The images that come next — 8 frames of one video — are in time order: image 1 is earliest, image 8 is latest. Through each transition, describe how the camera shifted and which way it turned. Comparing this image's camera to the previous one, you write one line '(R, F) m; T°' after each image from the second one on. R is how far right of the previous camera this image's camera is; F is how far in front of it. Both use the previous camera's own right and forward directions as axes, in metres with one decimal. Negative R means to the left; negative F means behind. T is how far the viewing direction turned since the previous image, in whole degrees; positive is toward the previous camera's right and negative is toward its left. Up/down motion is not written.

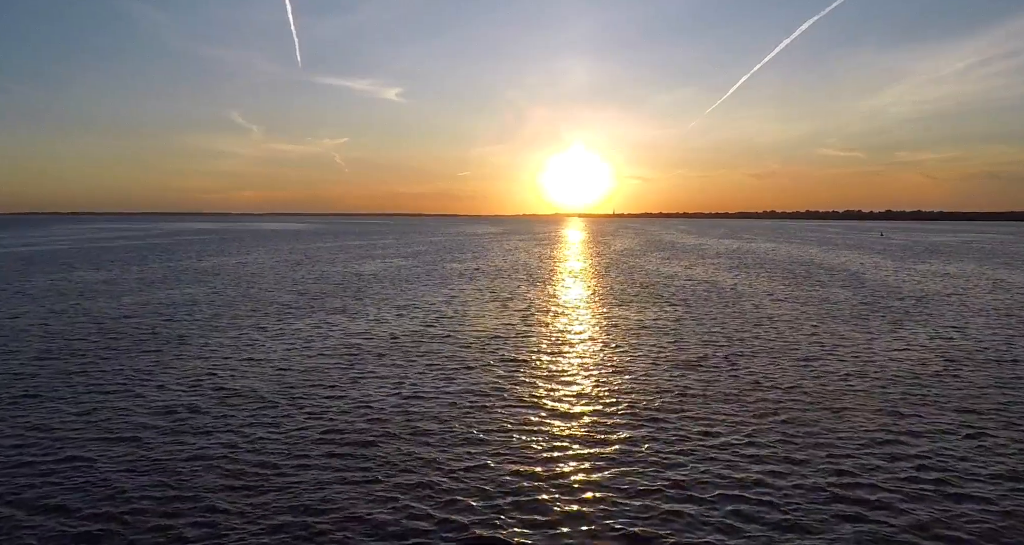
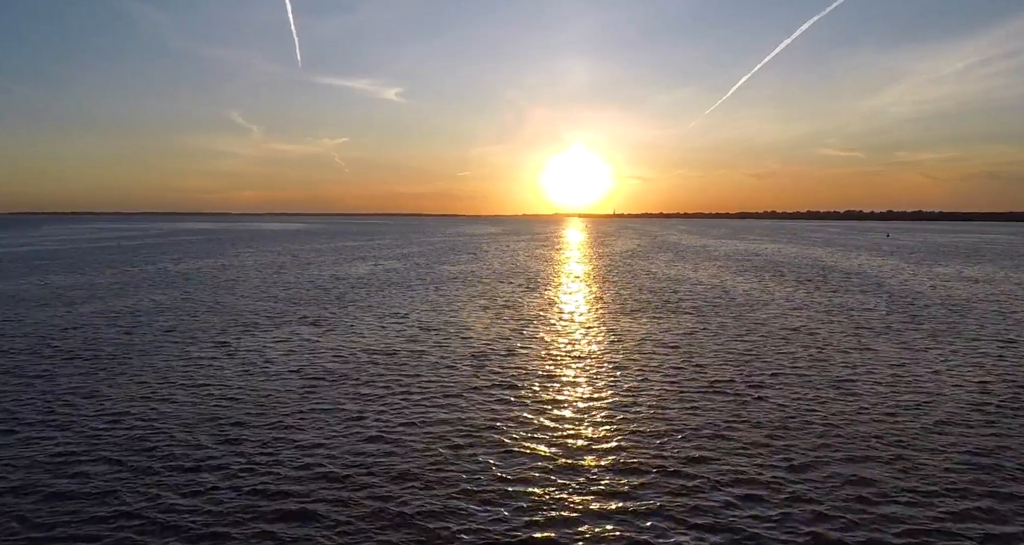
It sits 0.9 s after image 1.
(+0.2, +2.7) m; 0°
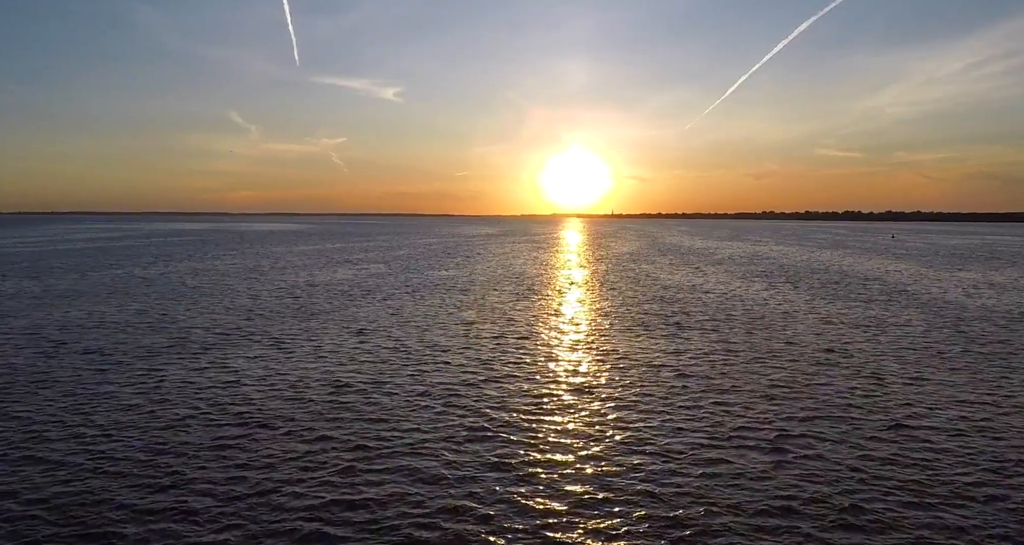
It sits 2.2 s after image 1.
(+0.4, +3.7) m; 0°
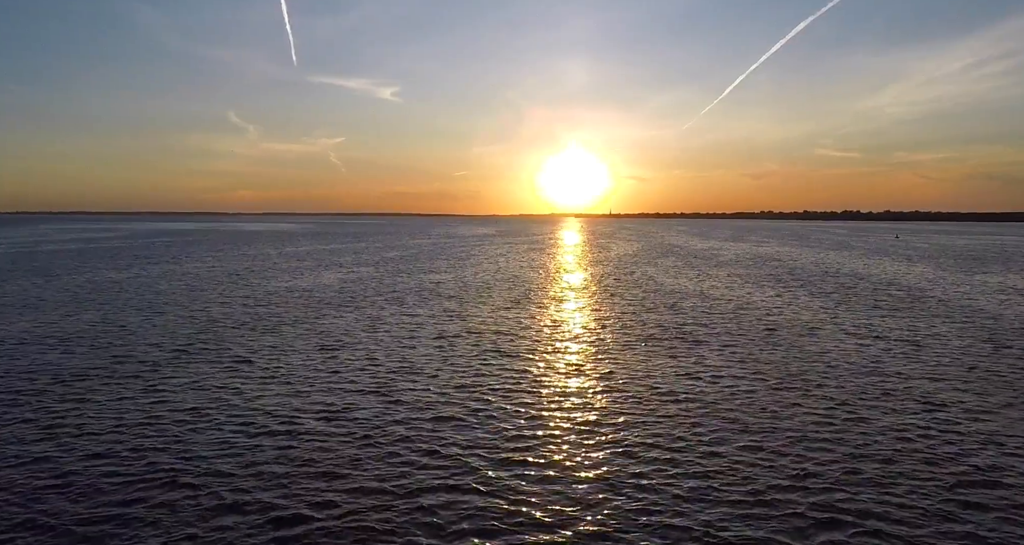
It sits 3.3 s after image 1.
(+0.2, +2.8) m; 0°
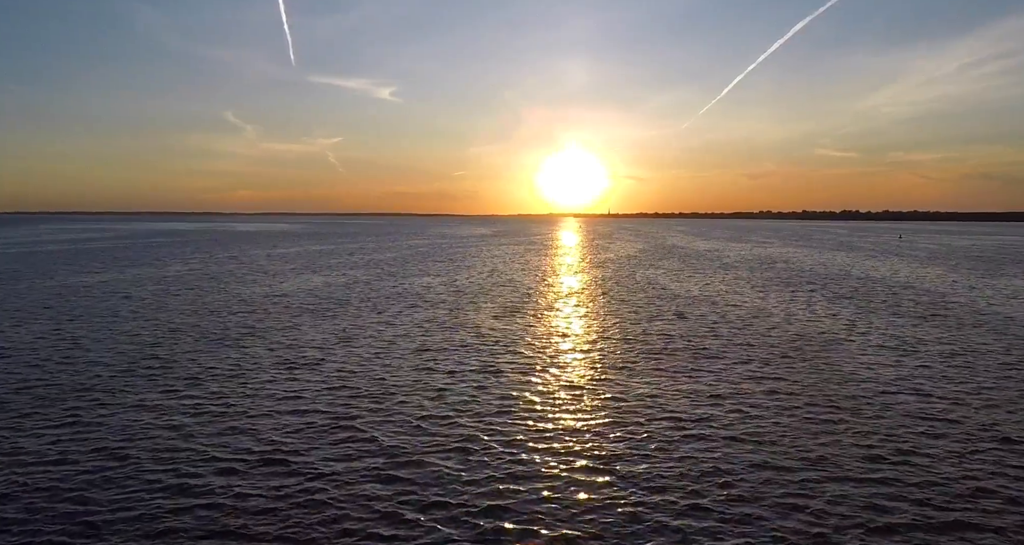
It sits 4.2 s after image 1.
(+0.2, +2.5) m; 0°
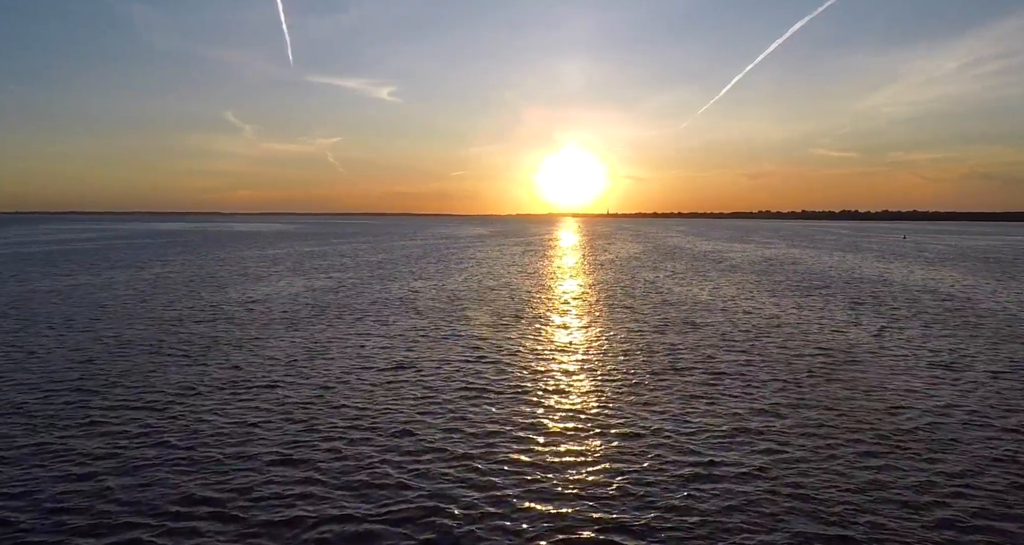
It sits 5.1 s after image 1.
(+0.2, +2.5) m; 0°
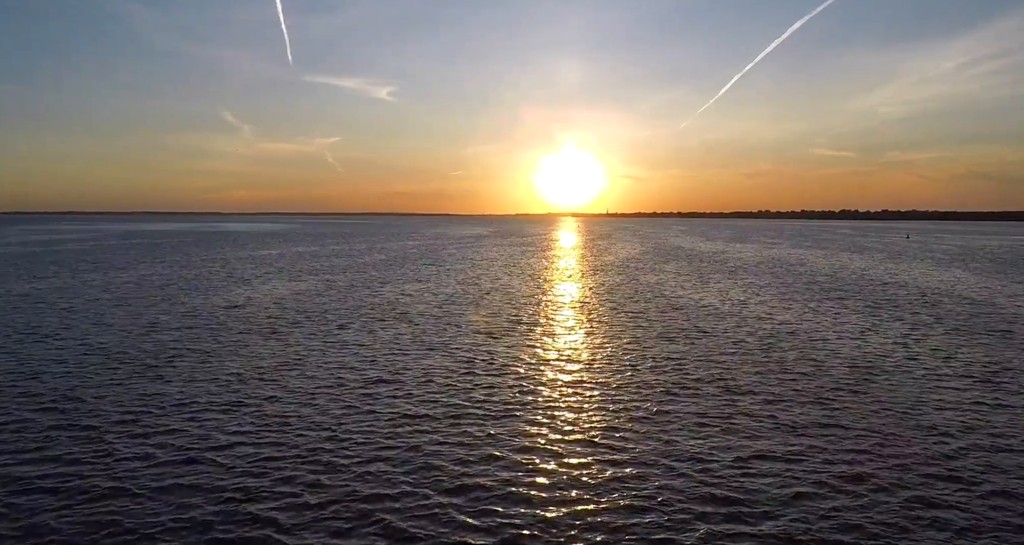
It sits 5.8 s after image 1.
(0.0, +1.9) m; 0°
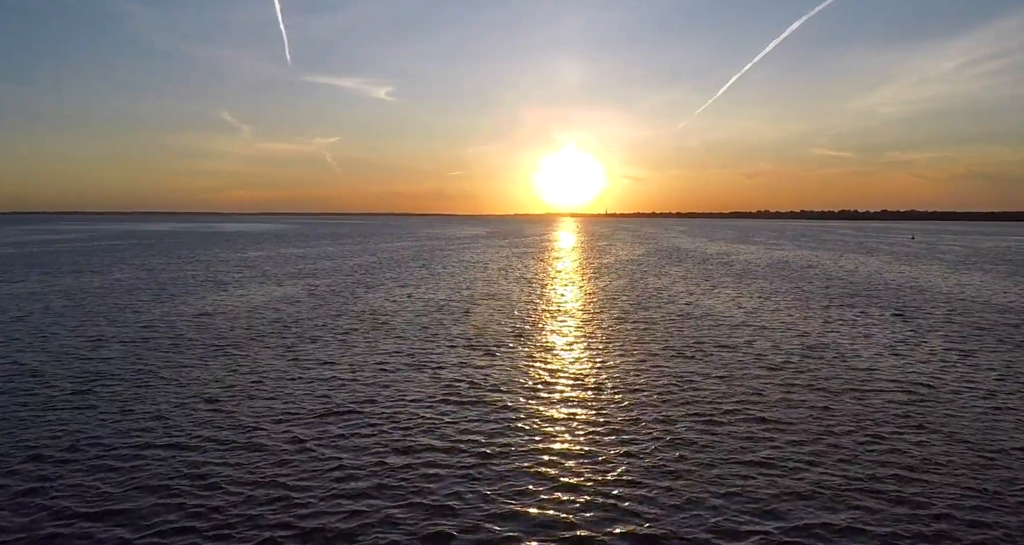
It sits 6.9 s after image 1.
(+0.2, +2.7) m; 0°
